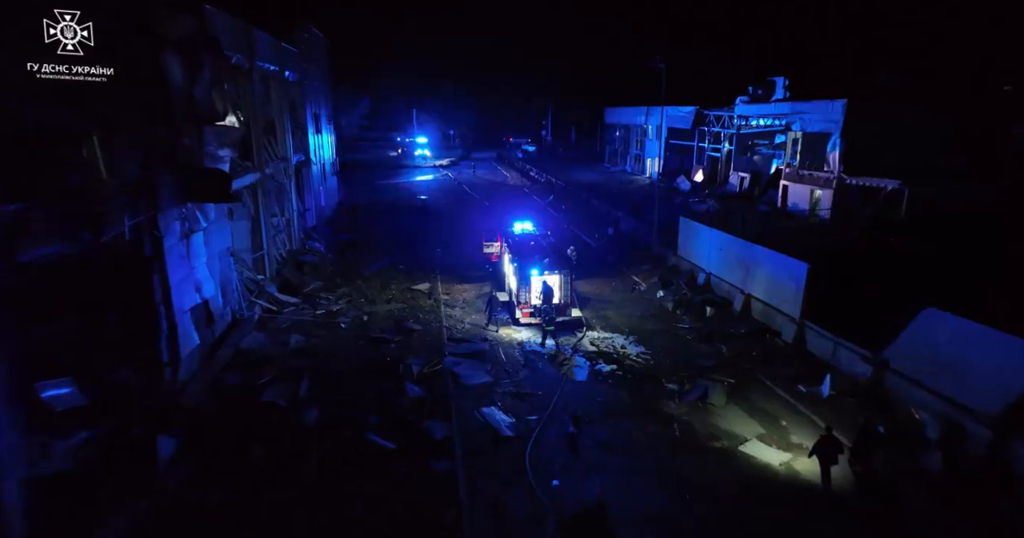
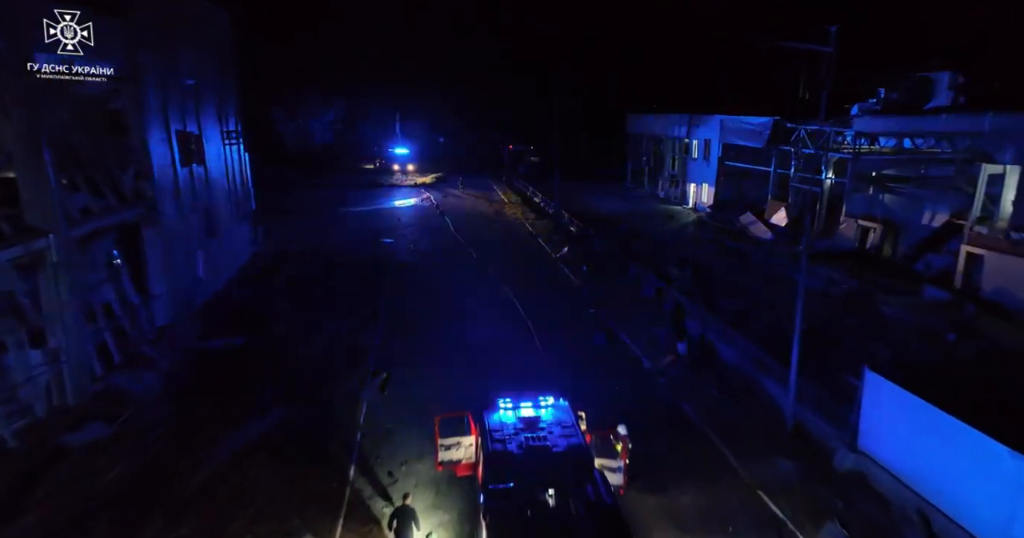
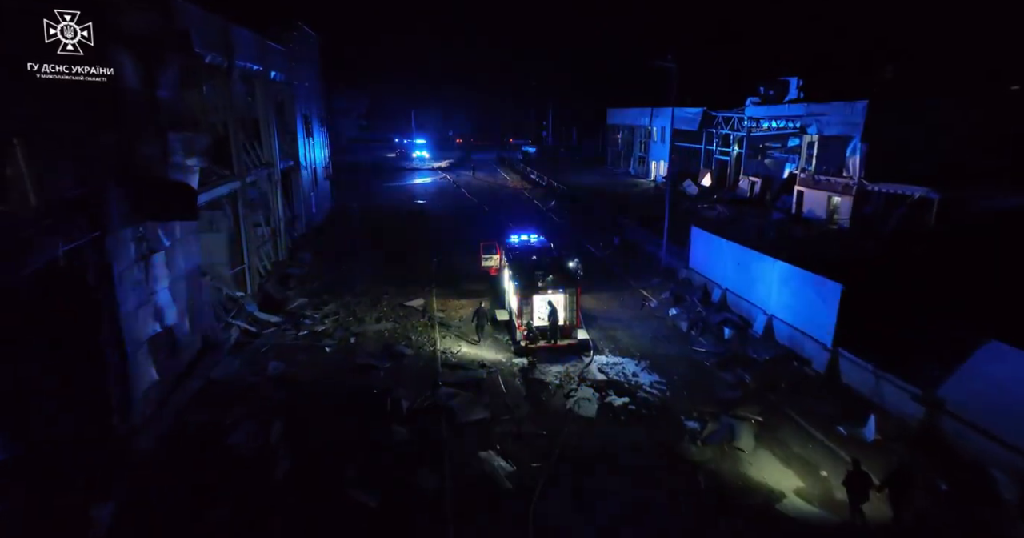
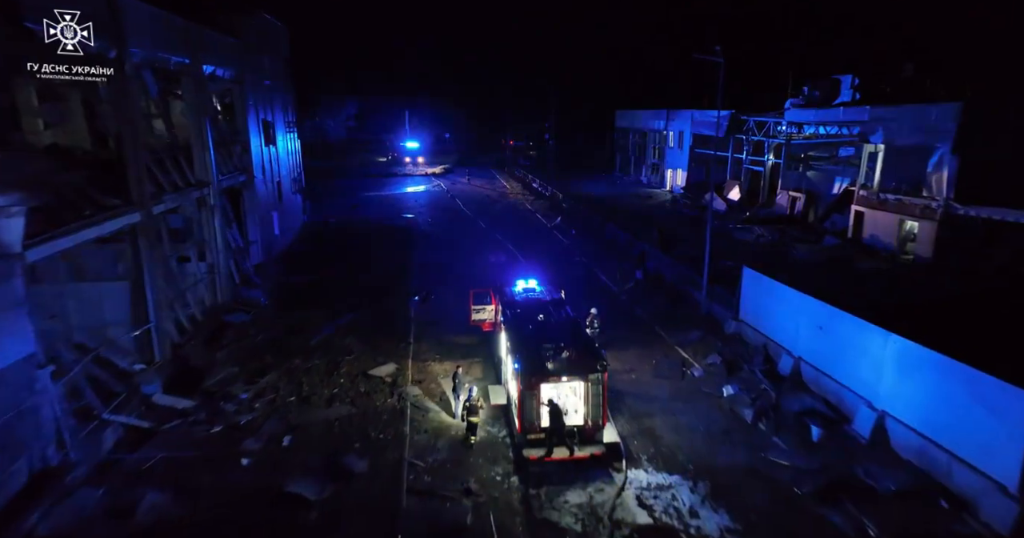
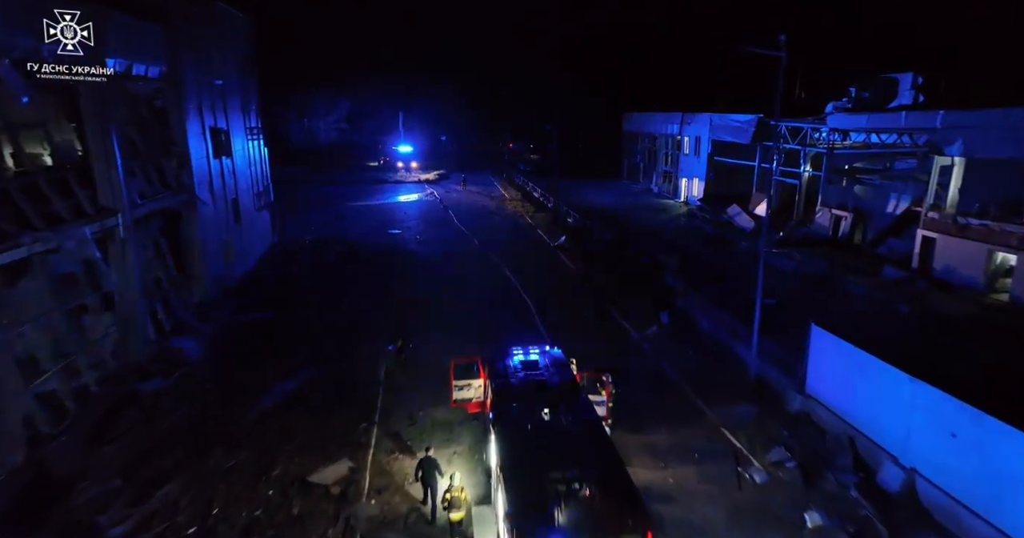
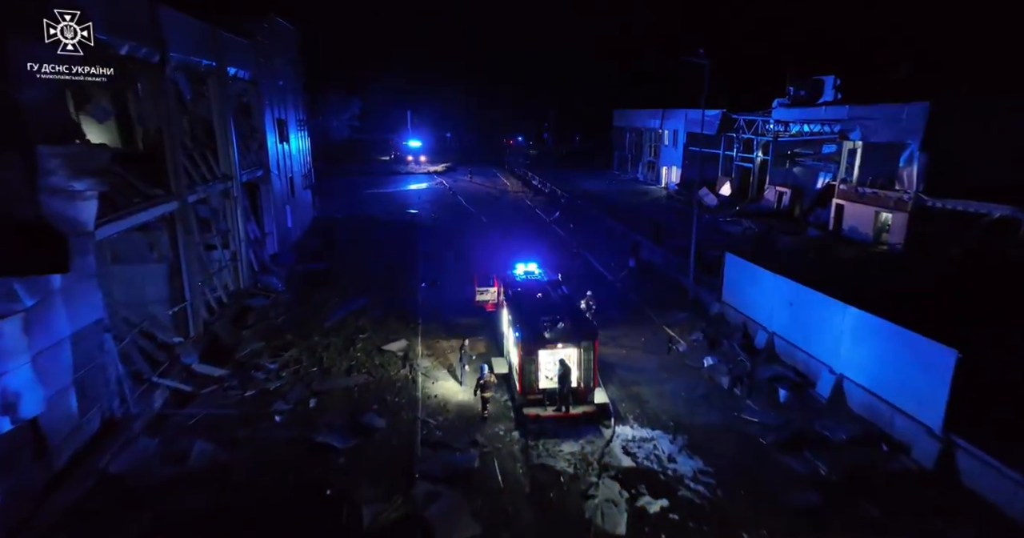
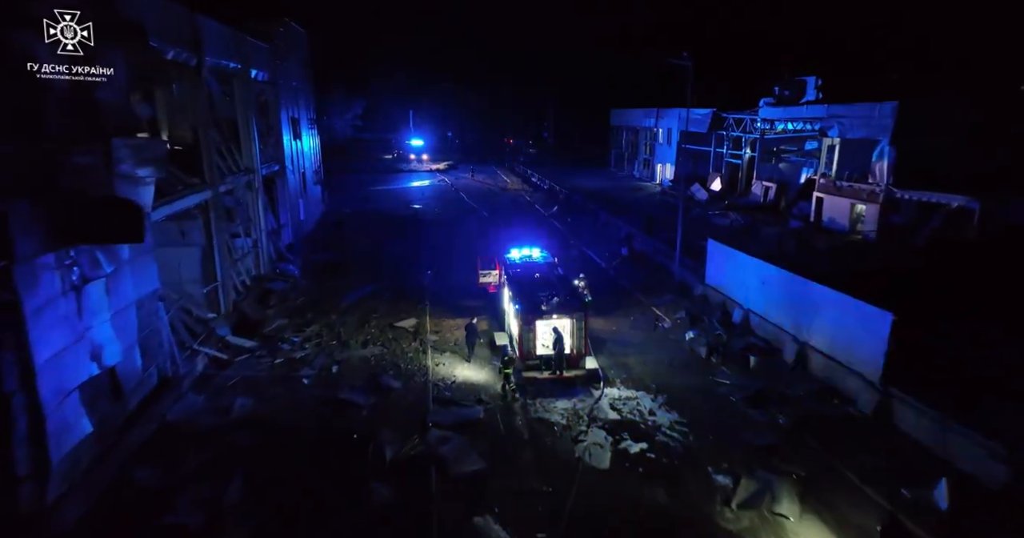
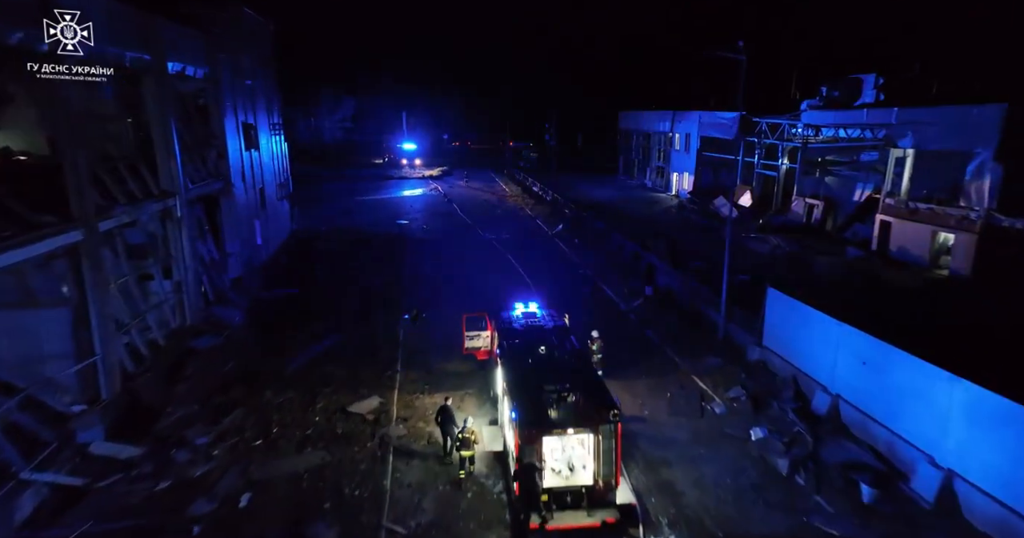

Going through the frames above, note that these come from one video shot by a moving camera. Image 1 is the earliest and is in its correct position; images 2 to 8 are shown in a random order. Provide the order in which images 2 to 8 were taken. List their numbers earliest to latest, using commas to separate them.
3, 7, 6, 4, 8, 5, 2
